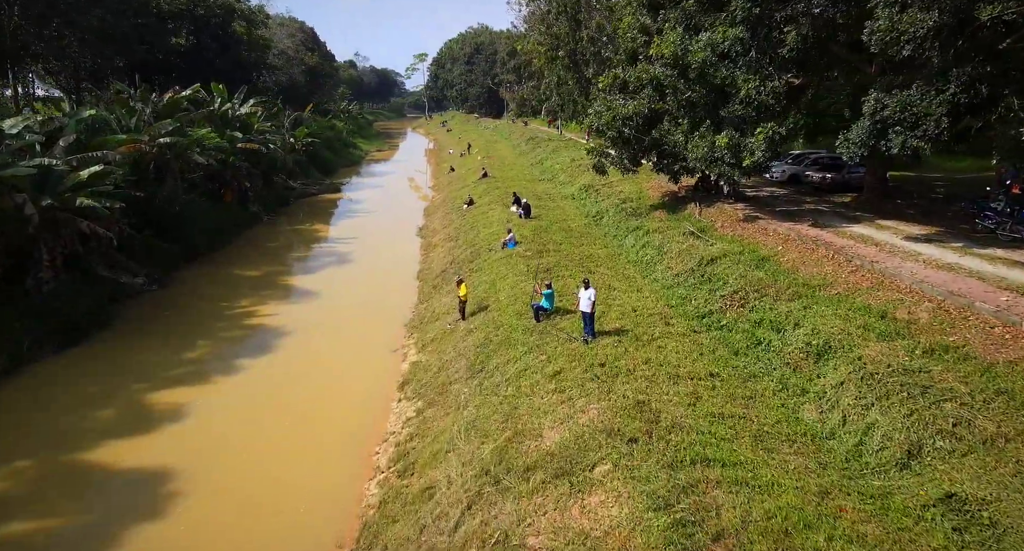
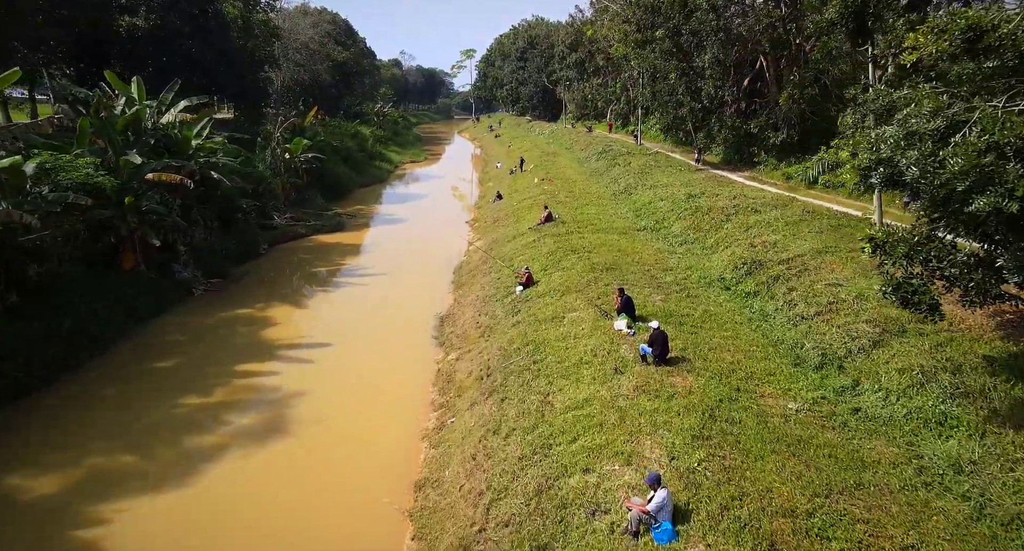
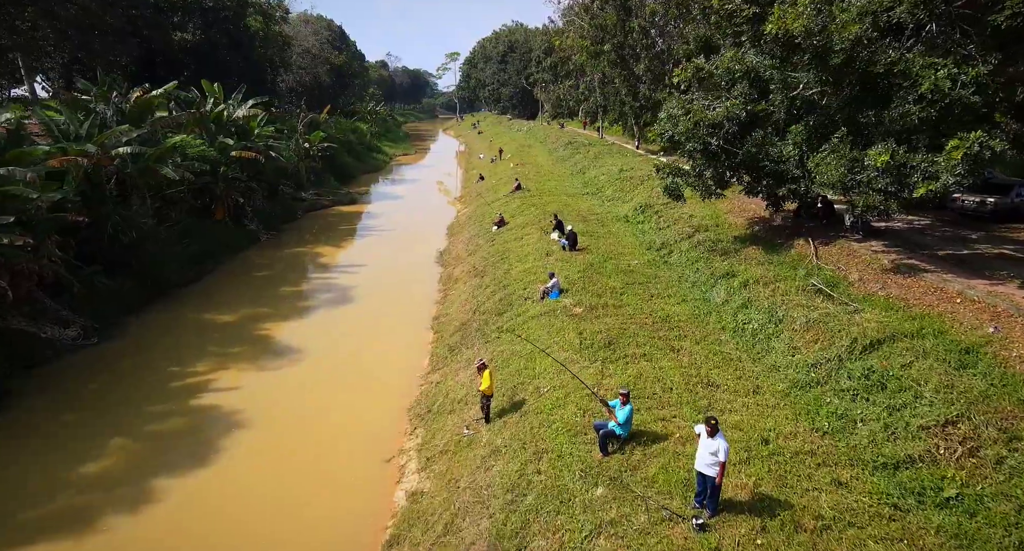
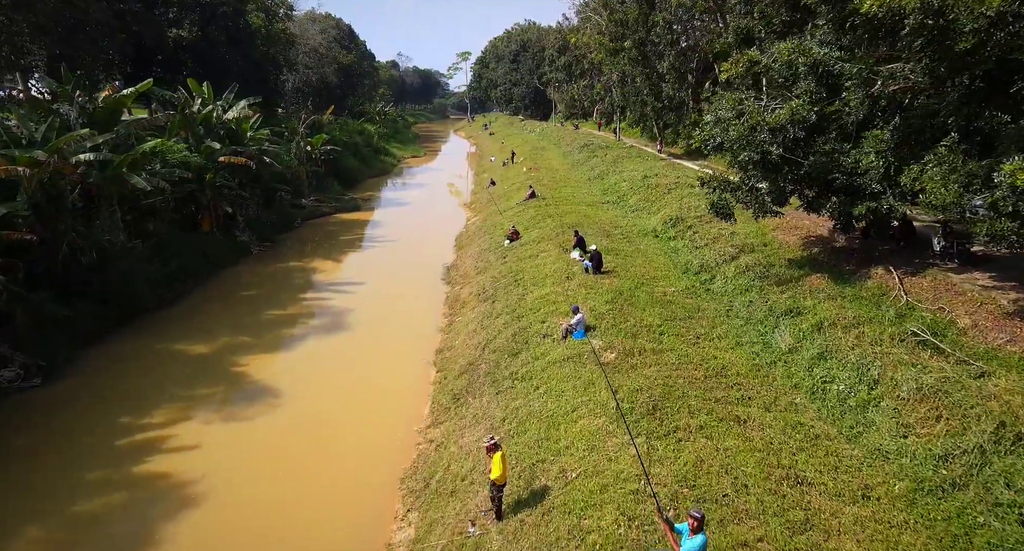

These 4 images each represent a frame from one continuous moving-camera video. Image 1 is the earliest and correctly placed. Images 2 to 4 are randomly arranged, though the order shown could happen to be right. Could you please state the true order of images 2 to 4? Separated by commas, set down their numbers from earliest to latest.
3, 4, 2
